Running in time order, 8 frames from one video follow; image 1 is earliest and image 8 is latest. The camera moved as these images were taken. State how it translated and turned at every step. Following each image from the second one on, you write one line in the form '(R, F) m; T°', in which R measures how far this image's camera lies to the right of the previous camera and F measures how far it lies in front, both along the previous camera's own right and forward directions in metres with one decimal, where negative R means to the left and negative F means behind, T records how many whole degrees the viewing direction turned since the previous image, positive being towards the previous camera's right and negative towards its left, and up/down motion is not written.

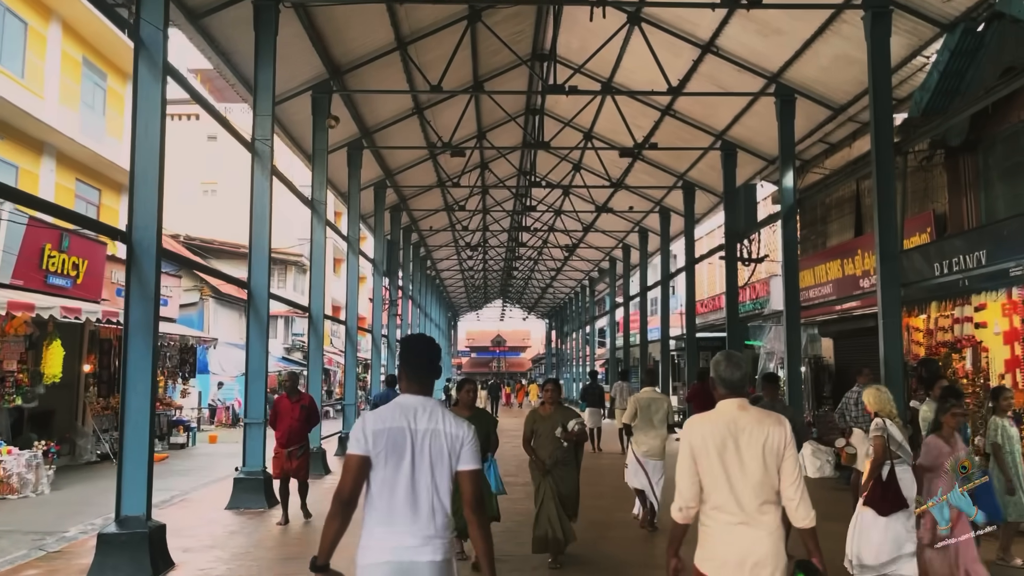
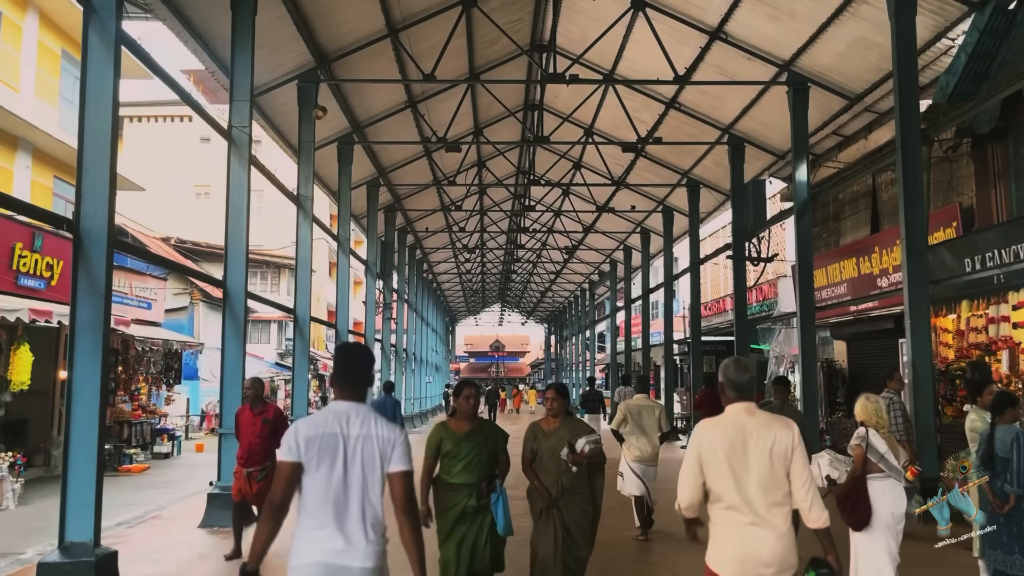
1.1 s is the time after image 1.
(0.0, +0.6) m; 0°
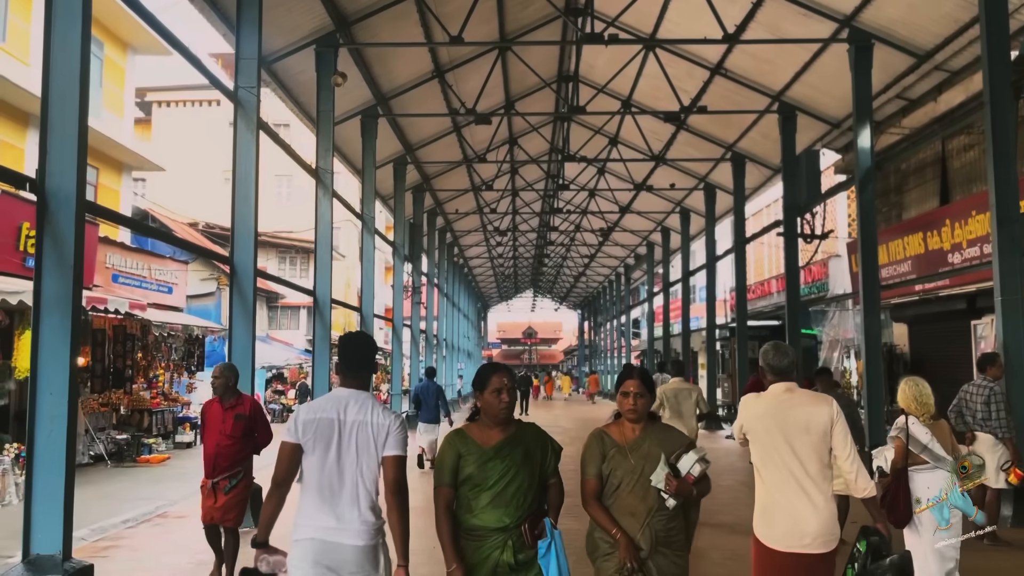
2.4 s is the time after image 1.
(0.0, +0.8) m; -2°
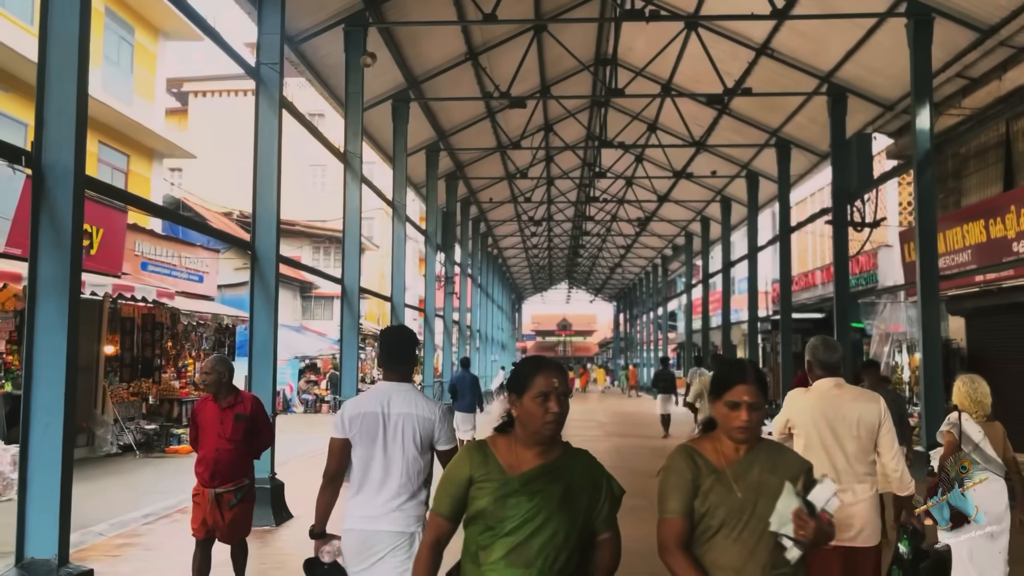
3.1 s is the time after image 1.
(0.0, +0.4) m; -3°
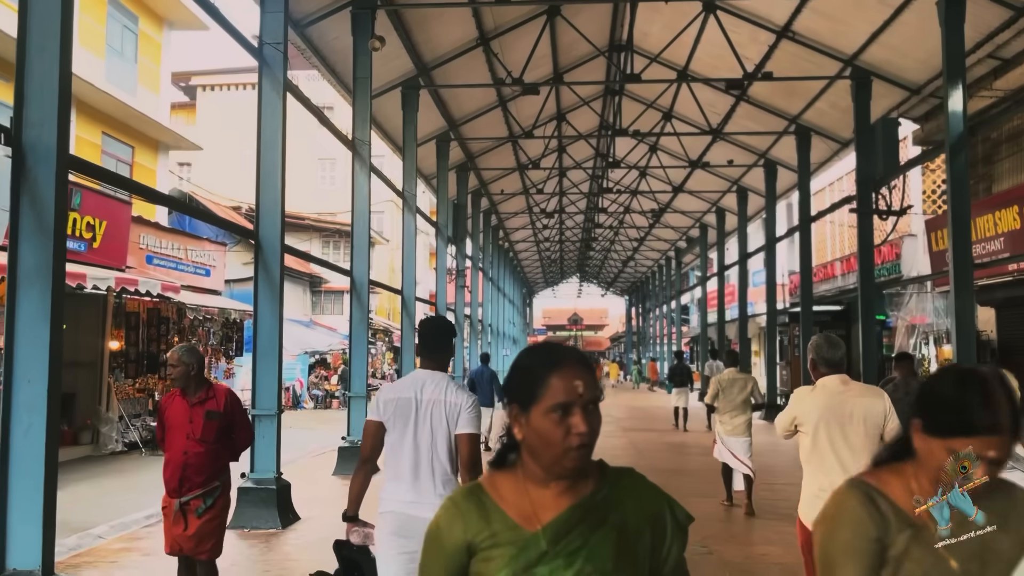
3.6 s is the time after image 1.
(-0.1, +0.3) m; -1°
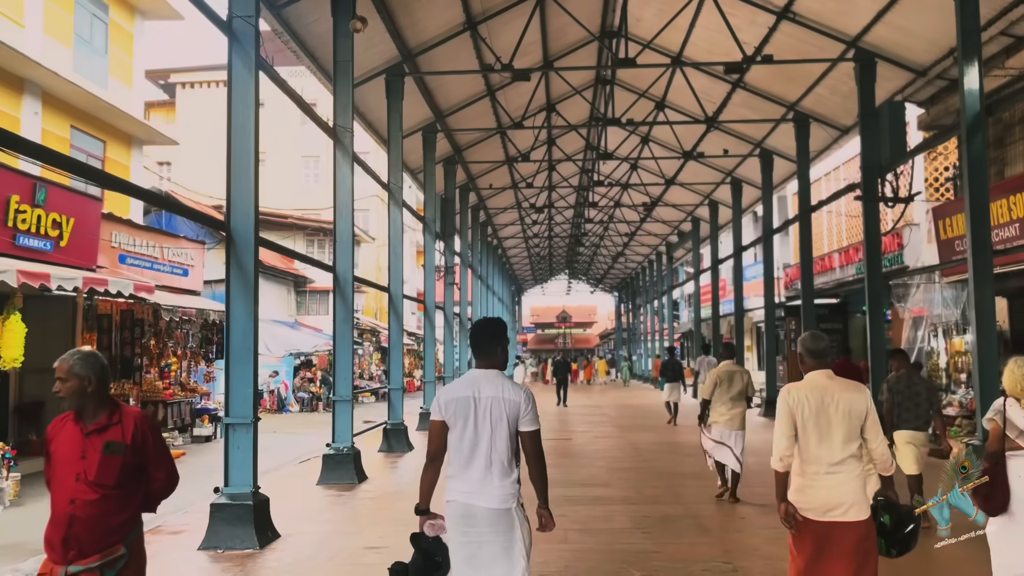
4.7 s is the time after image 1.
(-0.1, +0.5) m; +1°
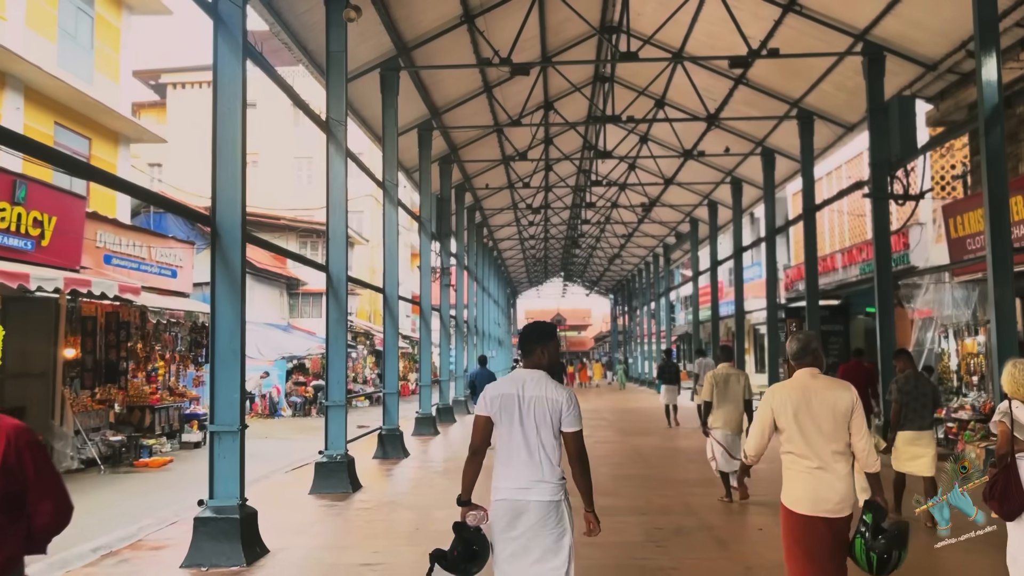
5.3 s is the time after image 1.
(-0.1, +0.3) m; 0°
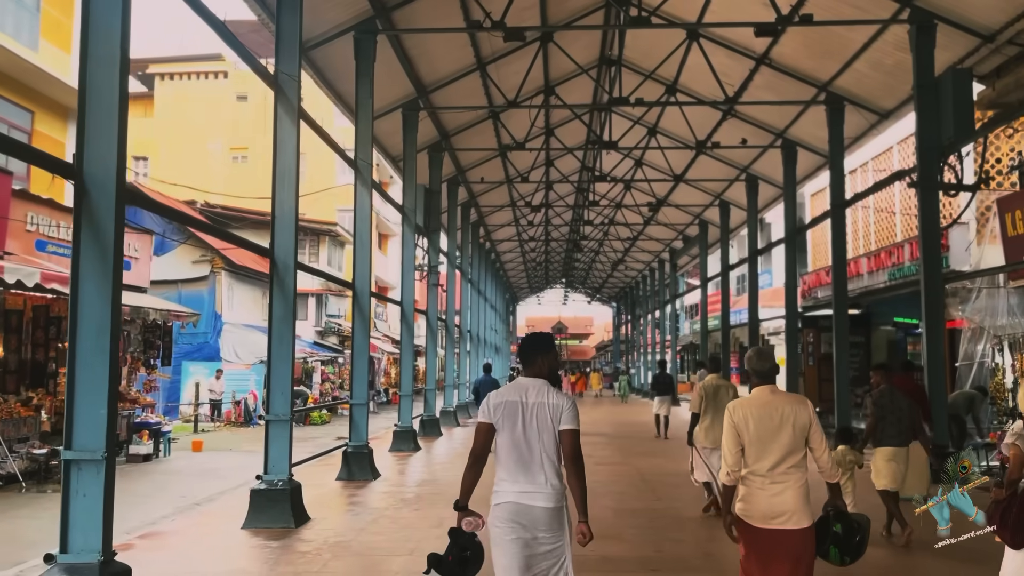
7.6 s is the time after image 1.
(+0.2, +1.4) m; 0°
